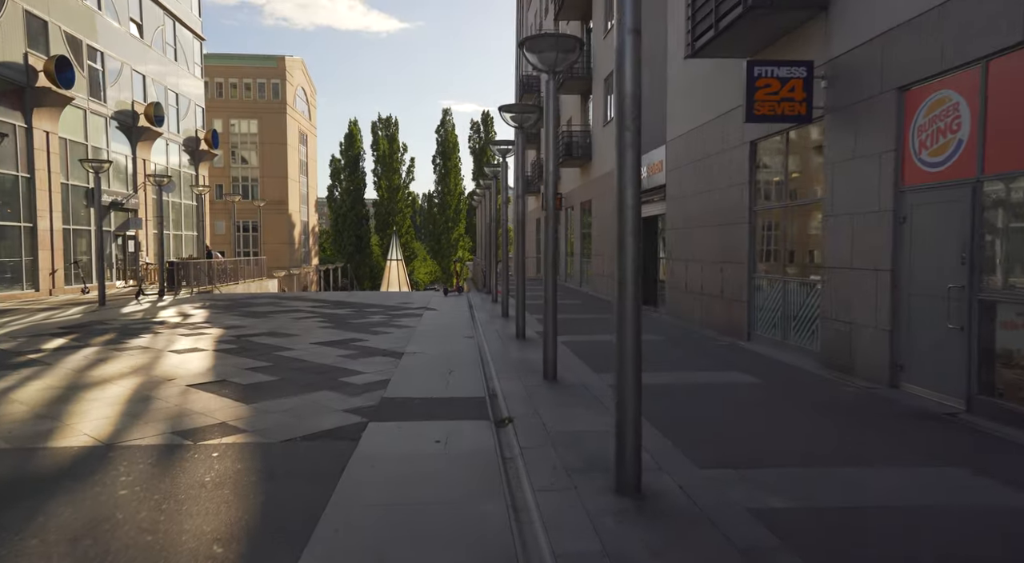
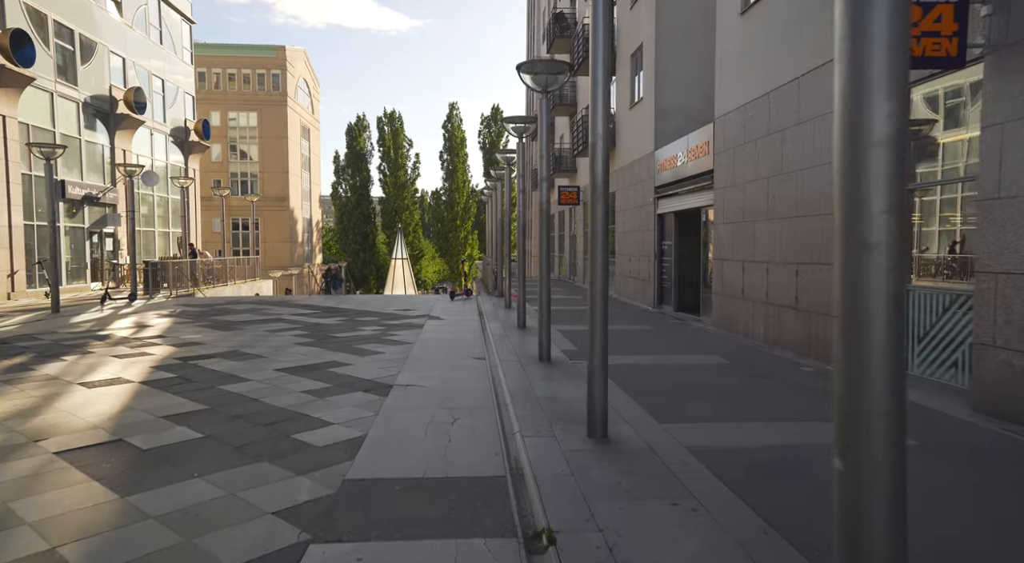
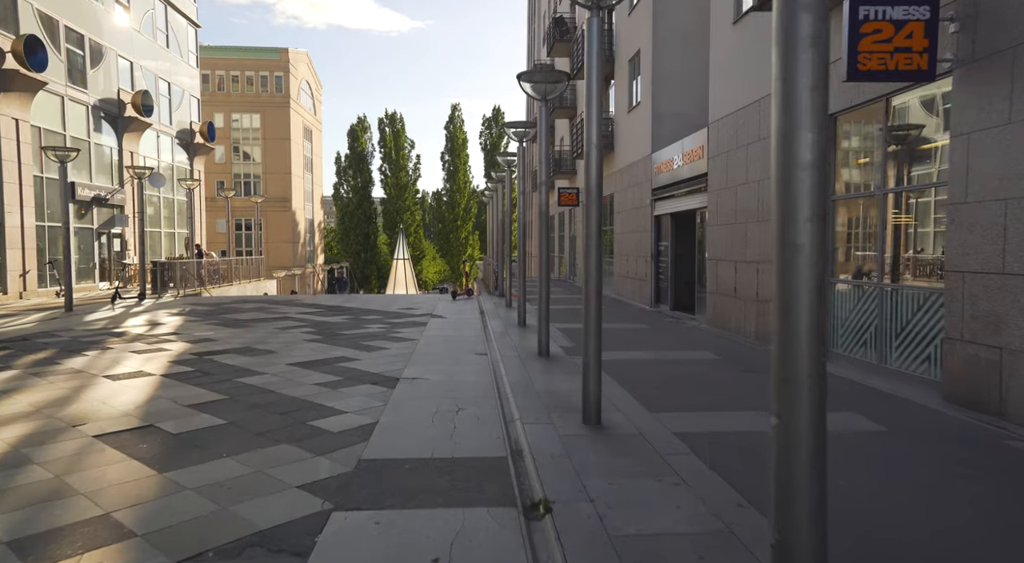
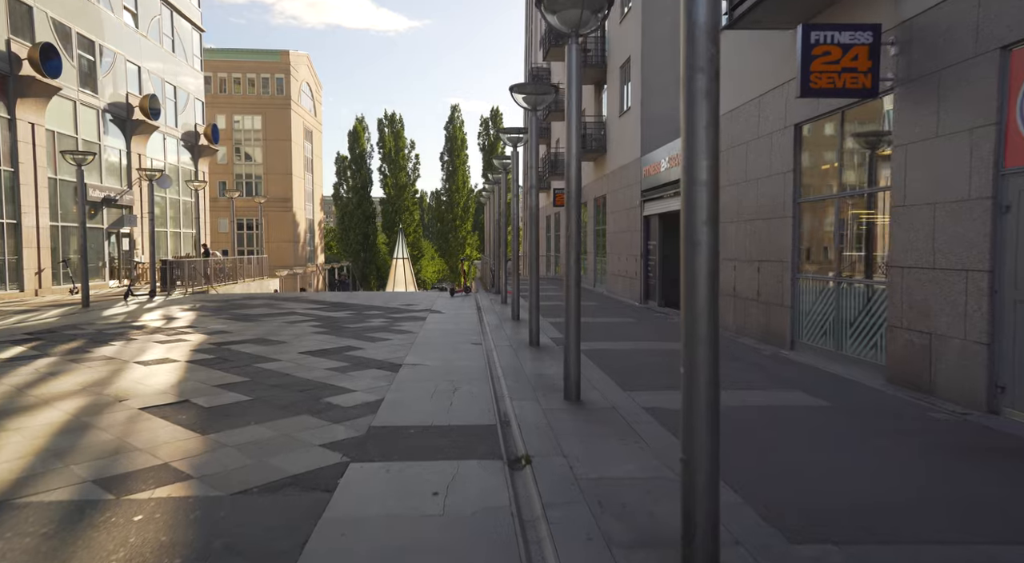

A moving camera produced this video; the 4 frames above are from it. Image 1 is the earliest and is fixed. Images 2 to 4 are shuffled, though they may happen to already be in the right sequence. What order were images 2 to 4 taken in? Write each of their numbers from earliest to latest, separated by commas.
4, 3, 2
